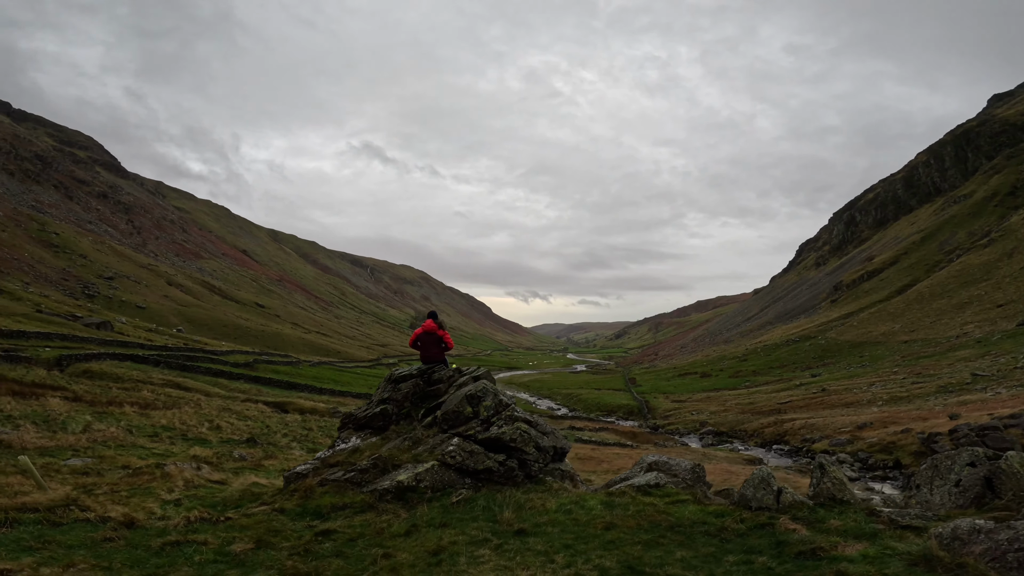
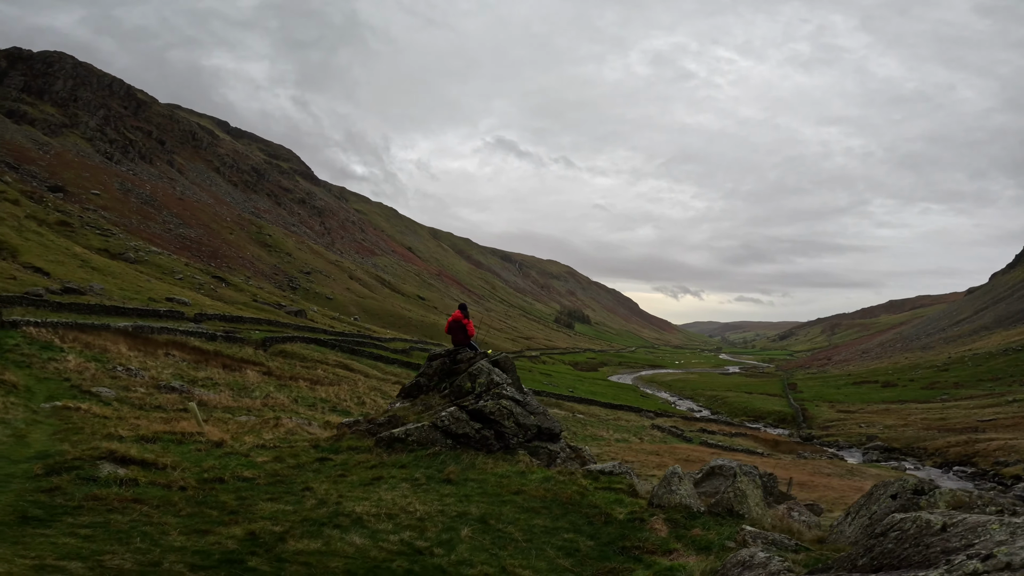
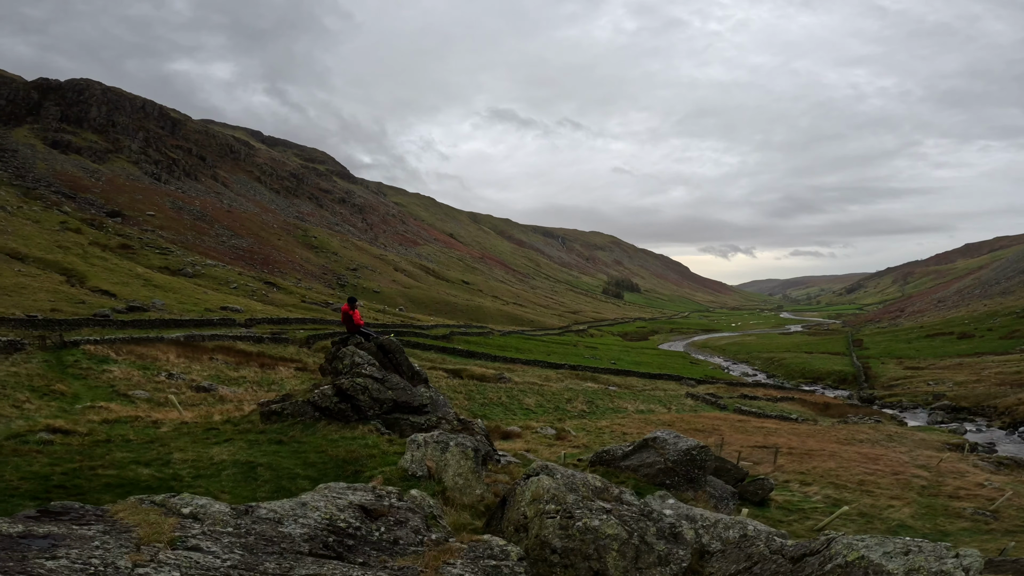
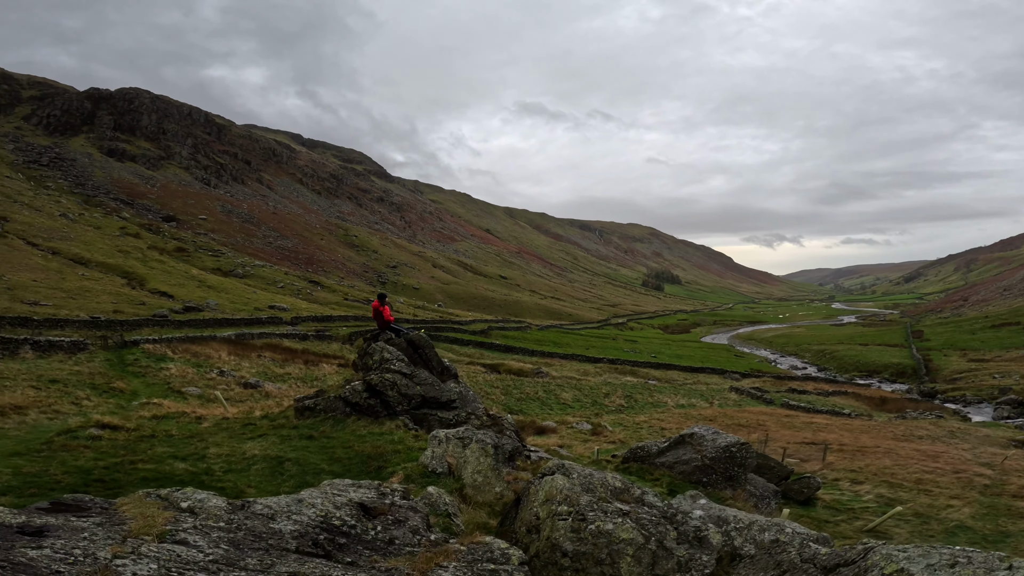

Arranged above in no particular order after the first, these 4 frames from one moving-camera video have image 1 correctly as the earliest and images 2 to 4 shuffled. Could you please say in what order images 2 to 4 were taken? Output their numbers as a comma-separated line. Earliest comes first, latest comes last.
2, 3, 4
